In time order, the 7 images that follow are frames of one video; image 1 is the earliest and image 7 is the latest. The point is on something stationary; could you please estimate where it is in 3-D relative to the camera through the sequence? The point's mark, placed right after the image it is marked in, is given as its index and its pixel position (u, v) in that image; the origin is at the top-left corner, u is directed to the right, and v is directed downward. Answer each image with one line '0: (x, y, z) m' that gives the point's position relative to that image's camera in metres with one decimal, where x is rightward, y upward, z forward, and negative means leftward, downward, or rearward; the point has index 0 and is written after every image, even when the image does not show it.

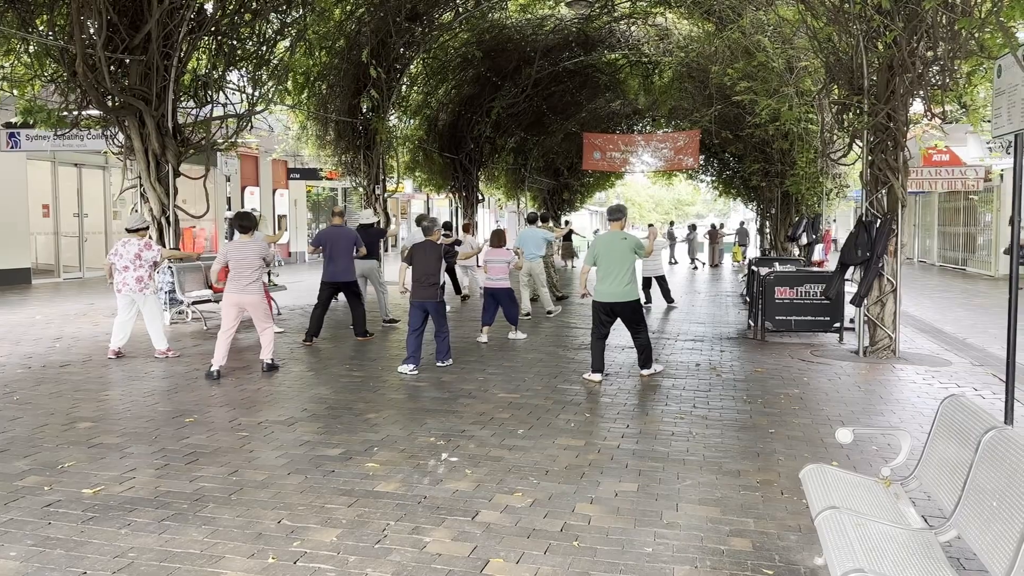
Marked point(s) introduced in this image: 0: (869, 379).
0: (+3.8, -1.0, +8.8) m
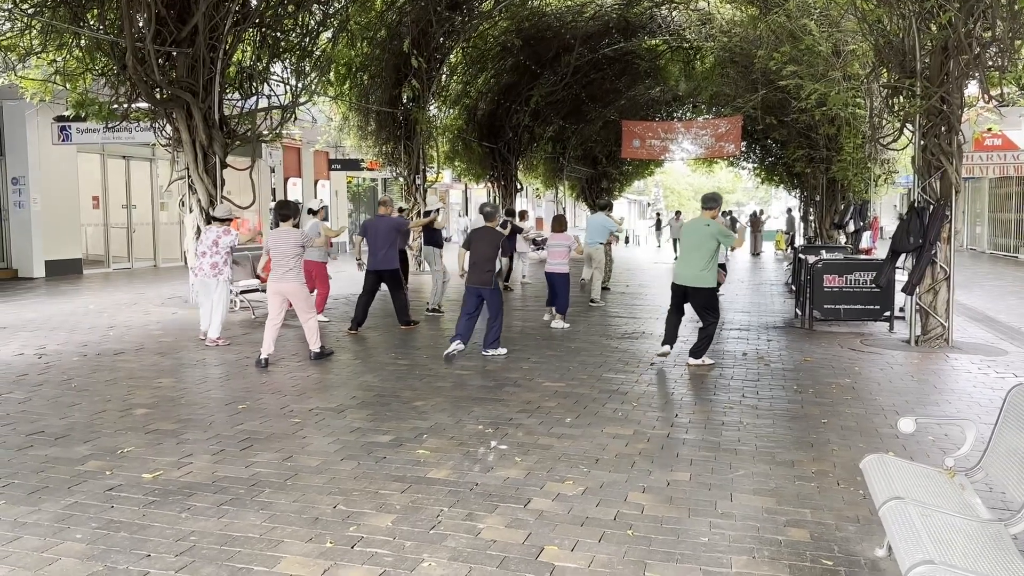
0: (+4.3, -0.8, +8.6) m
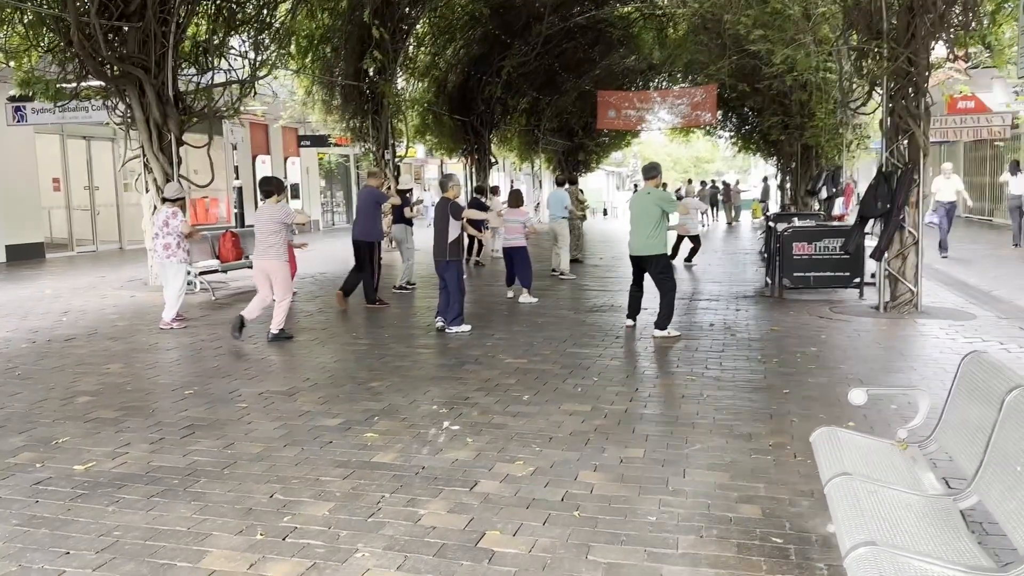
0: (+3.9, -0.5, +8.5) m
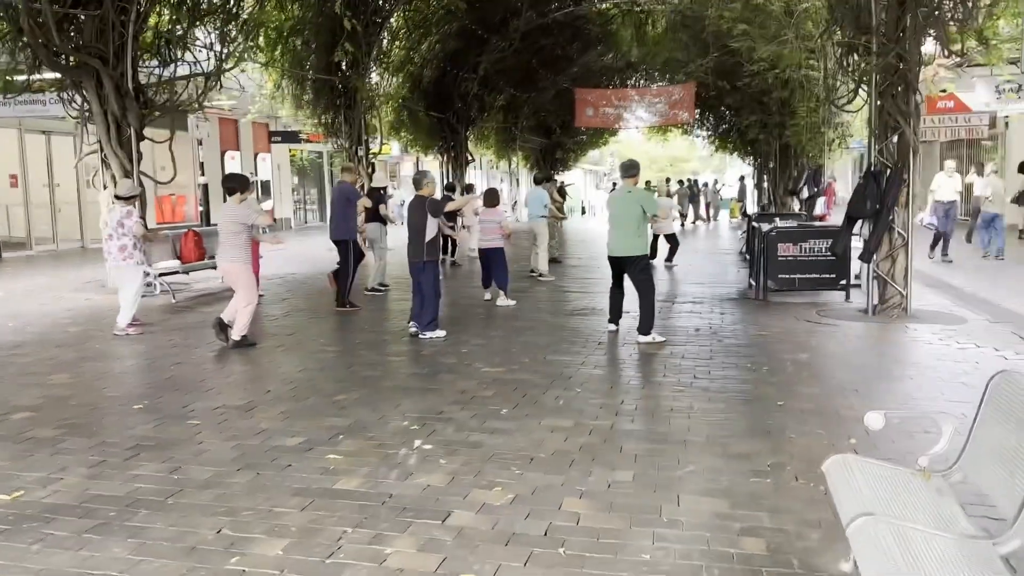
0: (+3.7, -0.5, +8.2) m
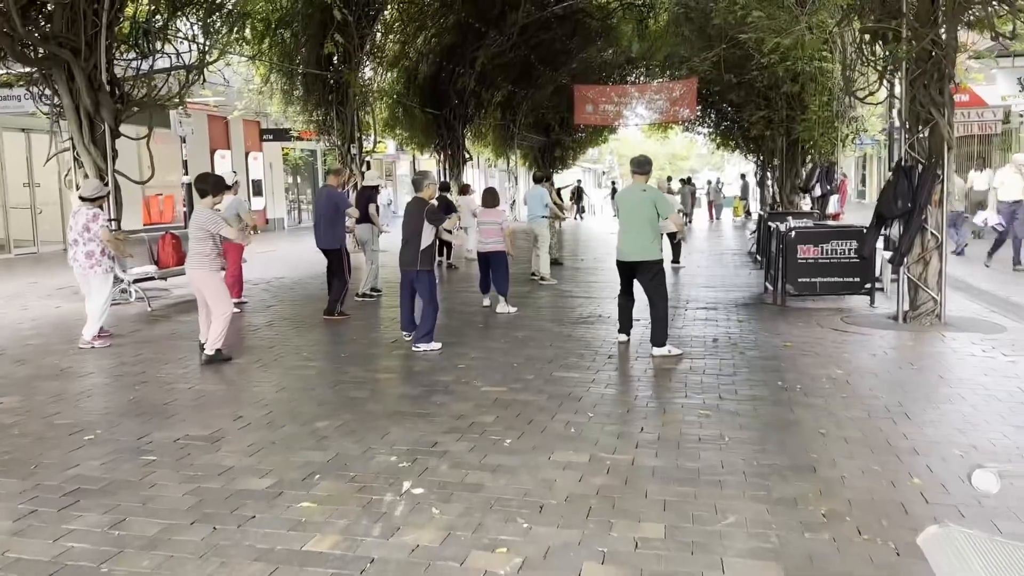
0: (+3.7, -0.6, +7.5) m
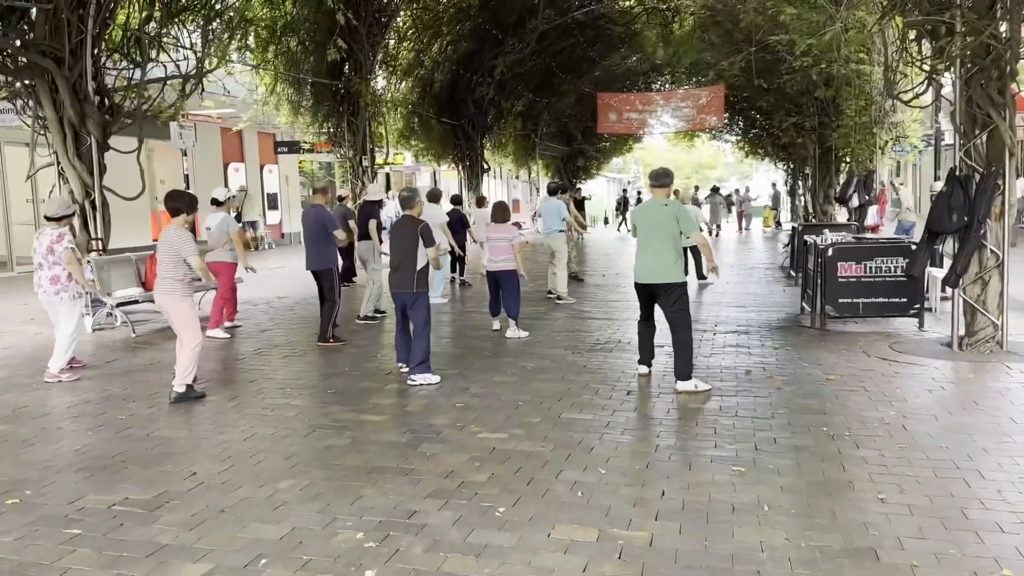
0: (+3.8, -0.8, +6.5) m
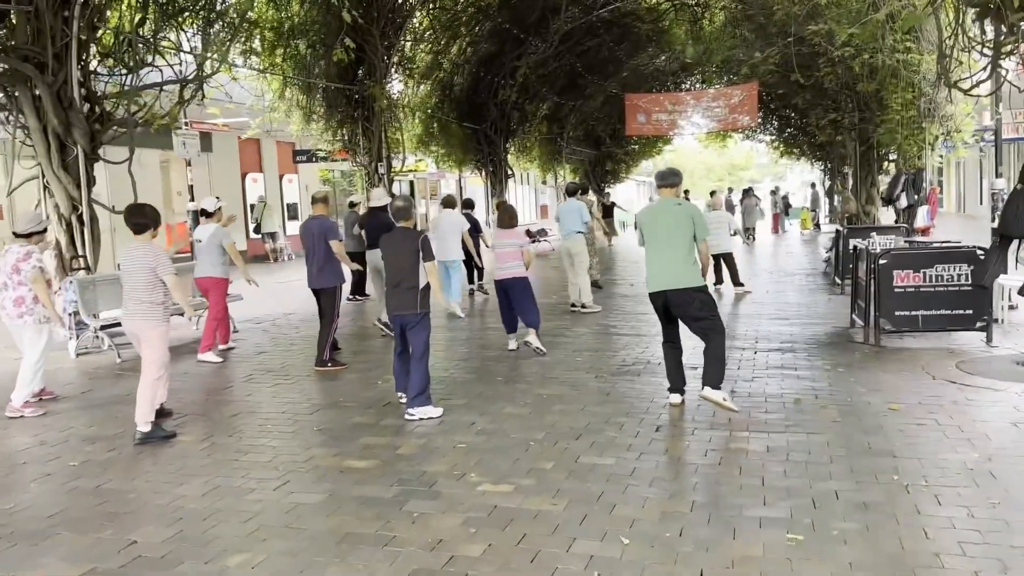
0: (+3.8, -0.9, +5.5) m
